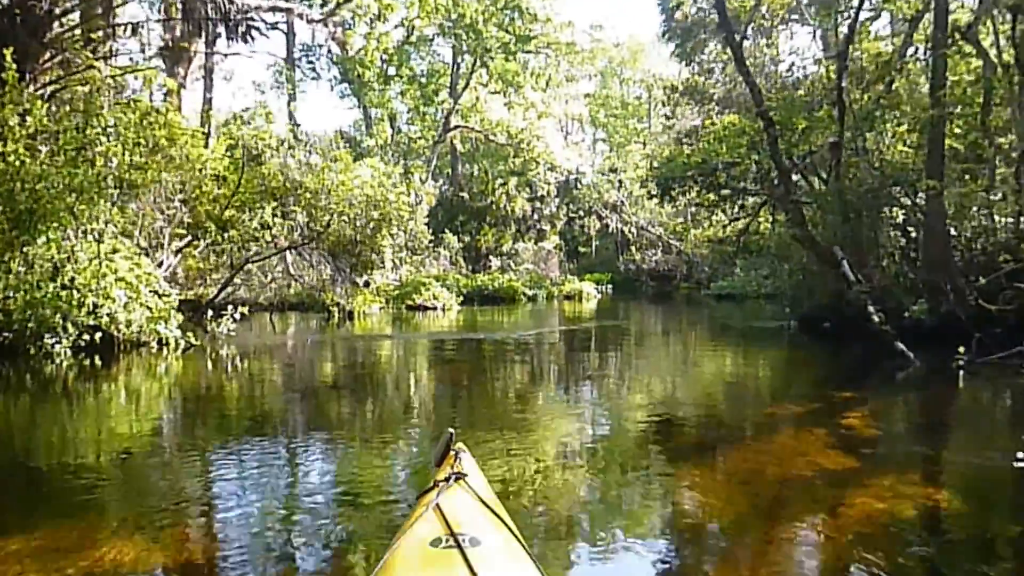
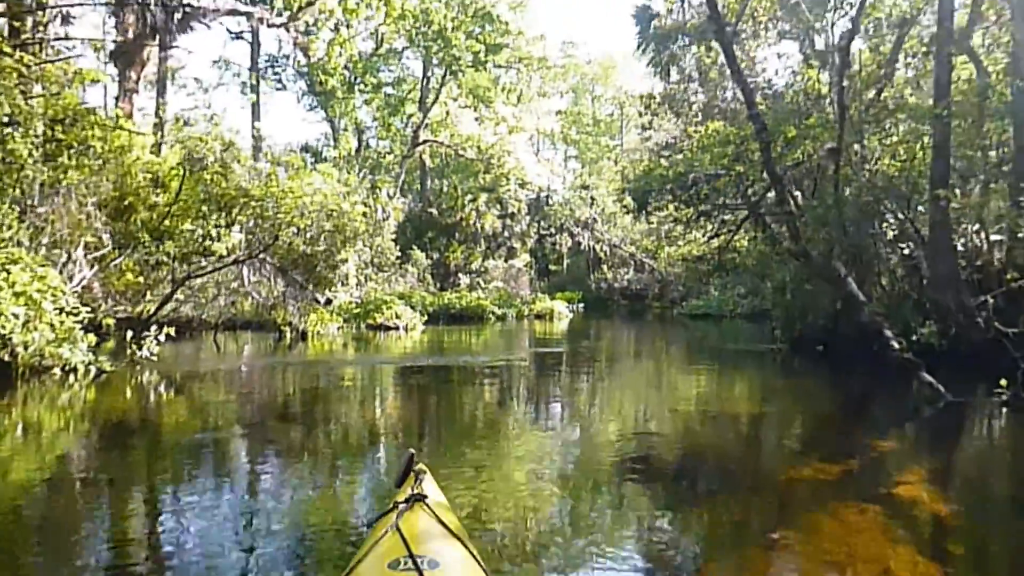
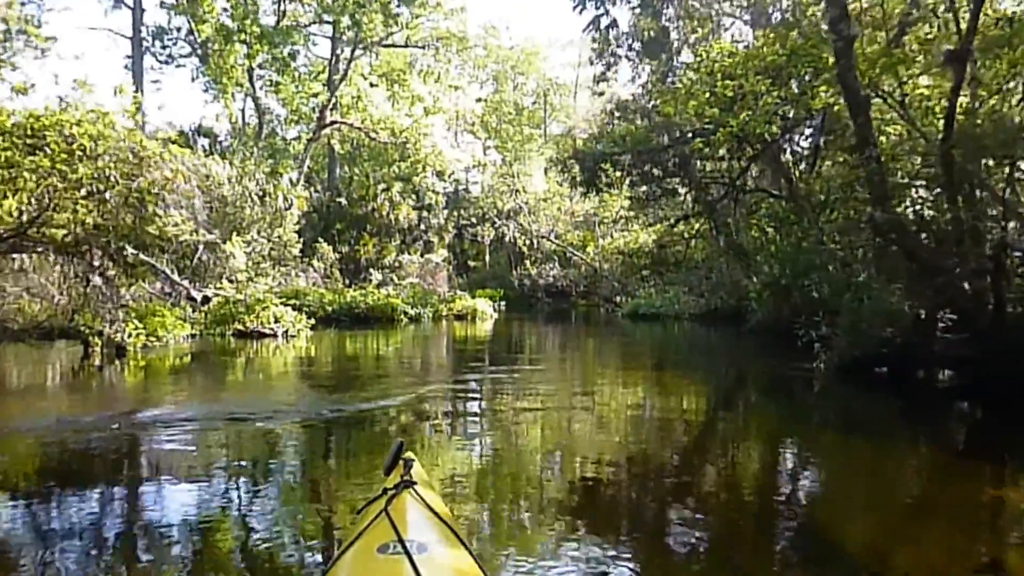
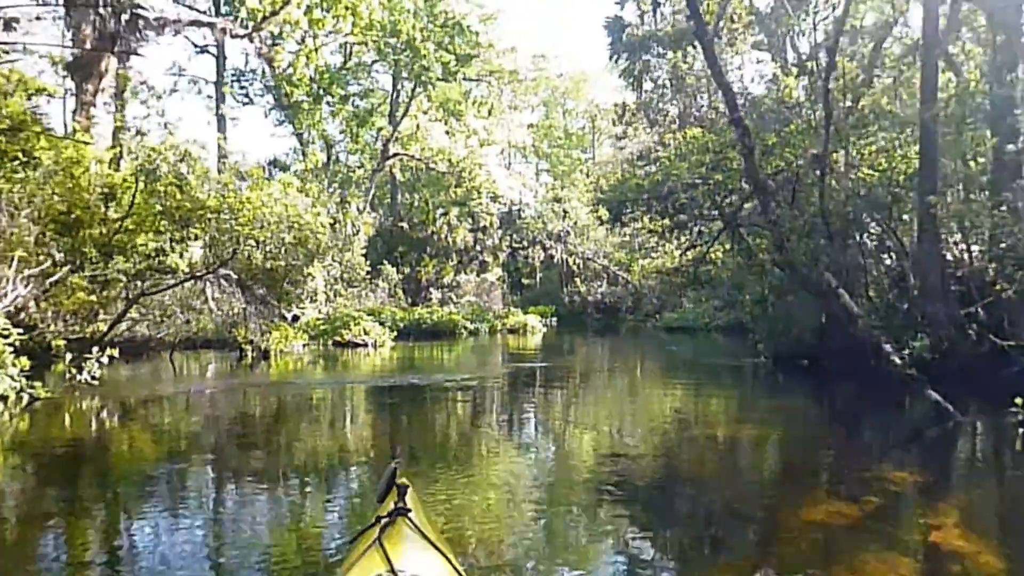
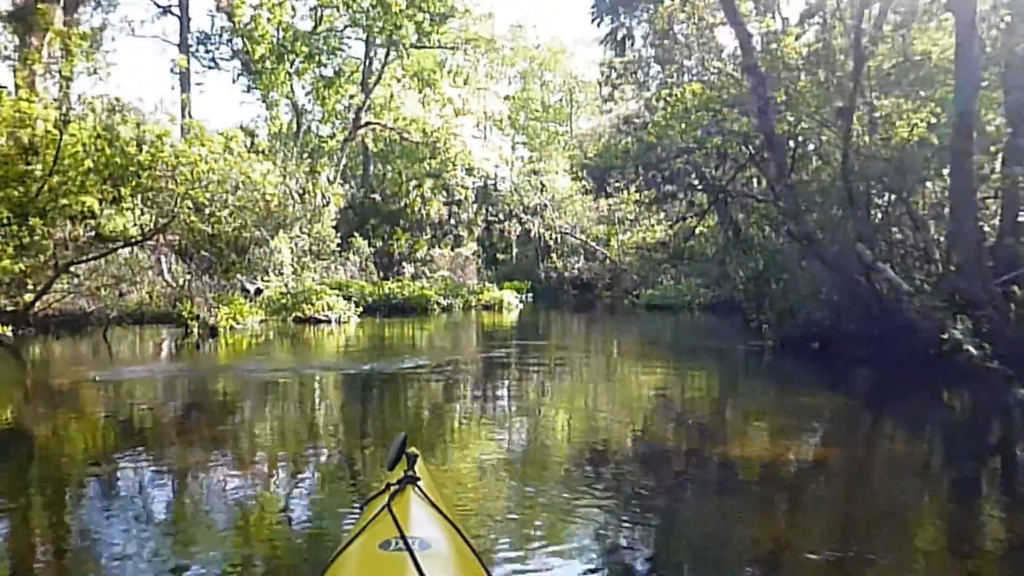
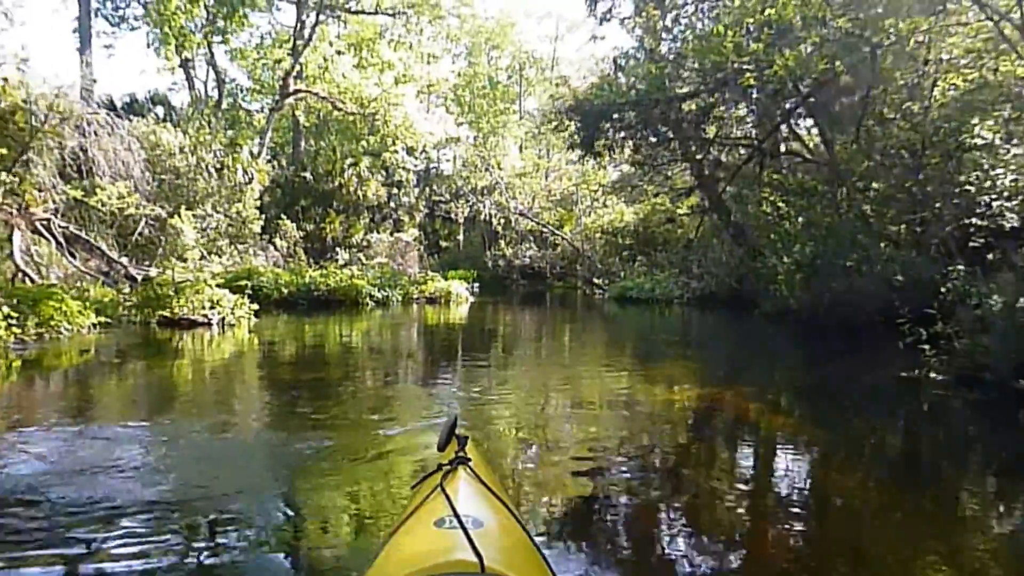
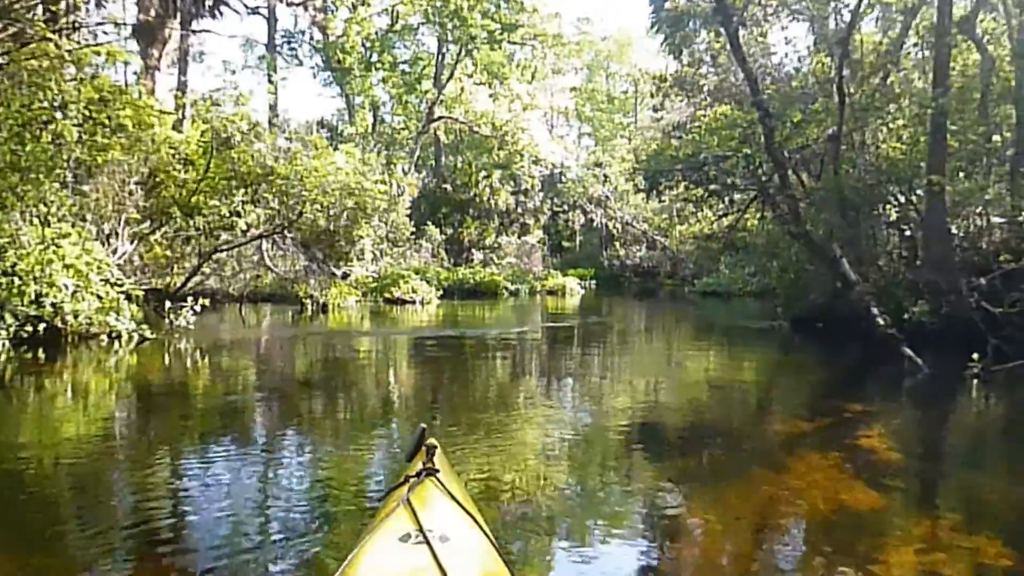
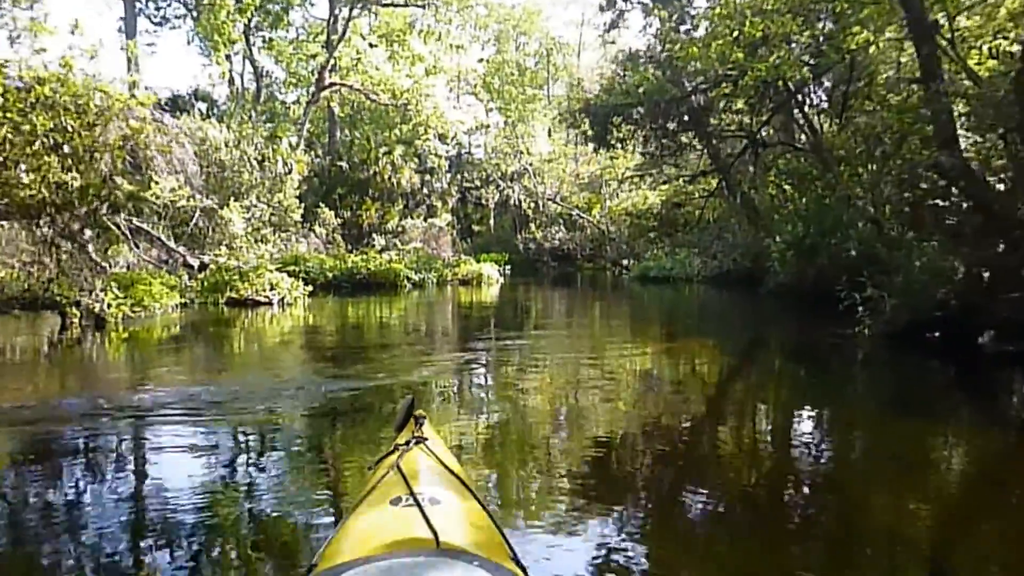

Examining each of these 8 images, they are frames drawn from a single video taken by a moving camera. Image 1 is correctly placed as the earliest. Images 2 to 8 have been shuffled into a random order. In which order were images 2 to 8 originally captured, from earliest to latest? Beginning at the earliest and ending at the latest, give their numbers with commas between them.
7, 2, 4, 5, 3, 8, 6
